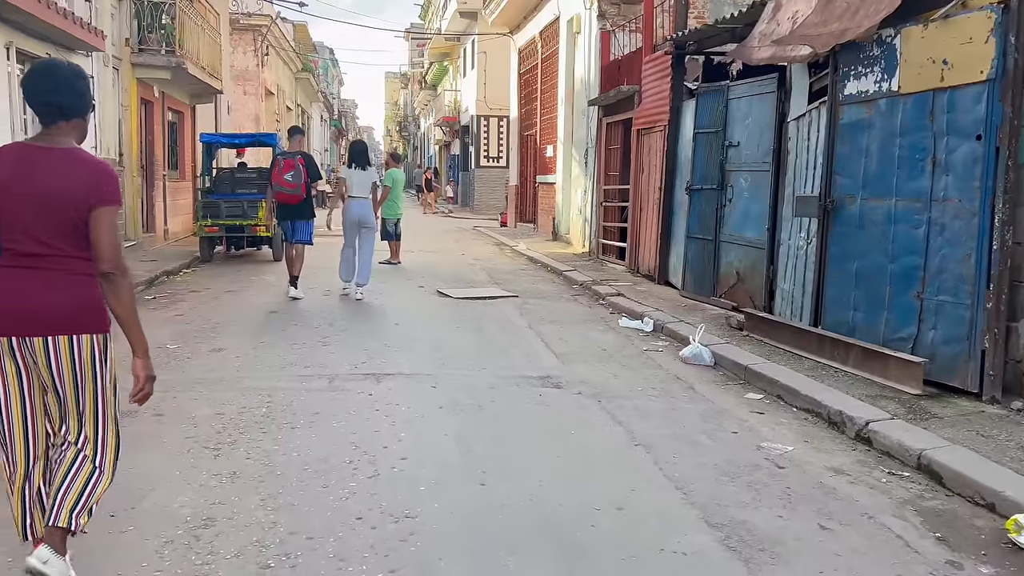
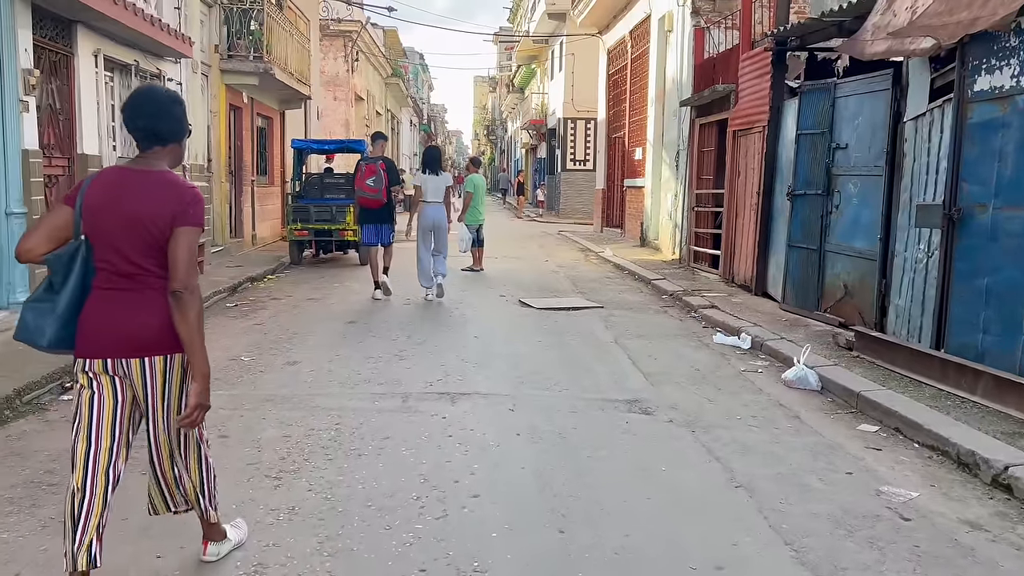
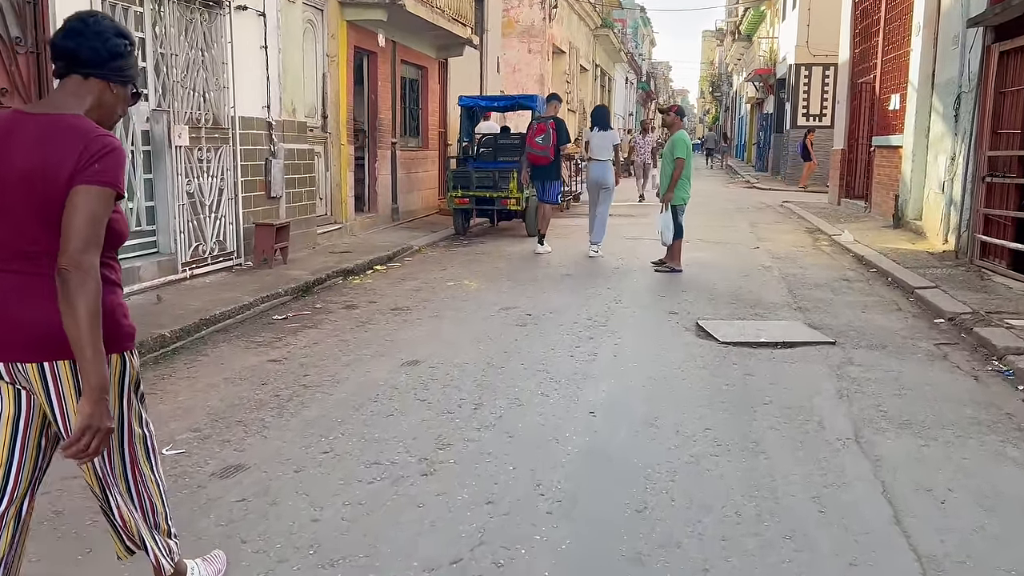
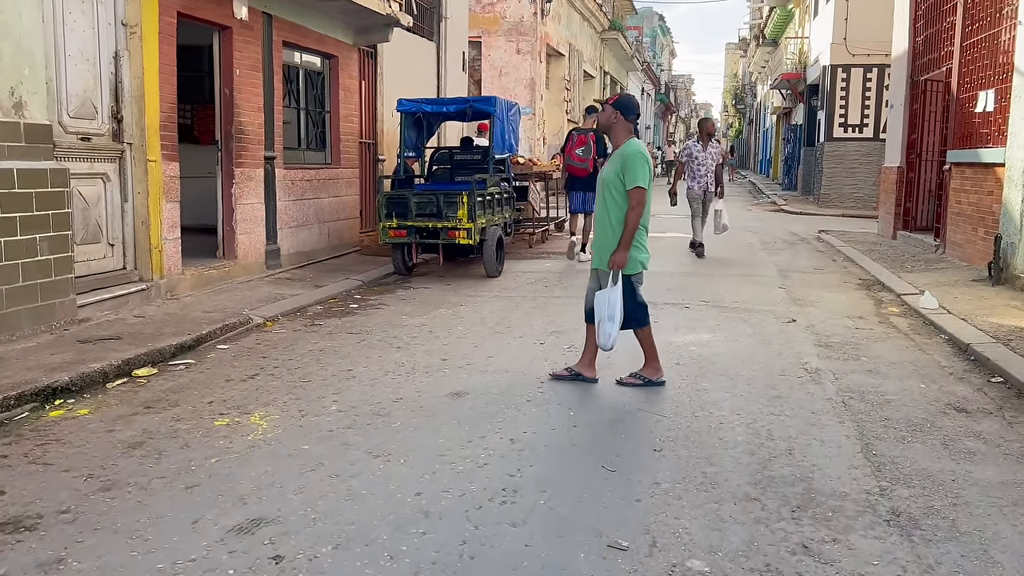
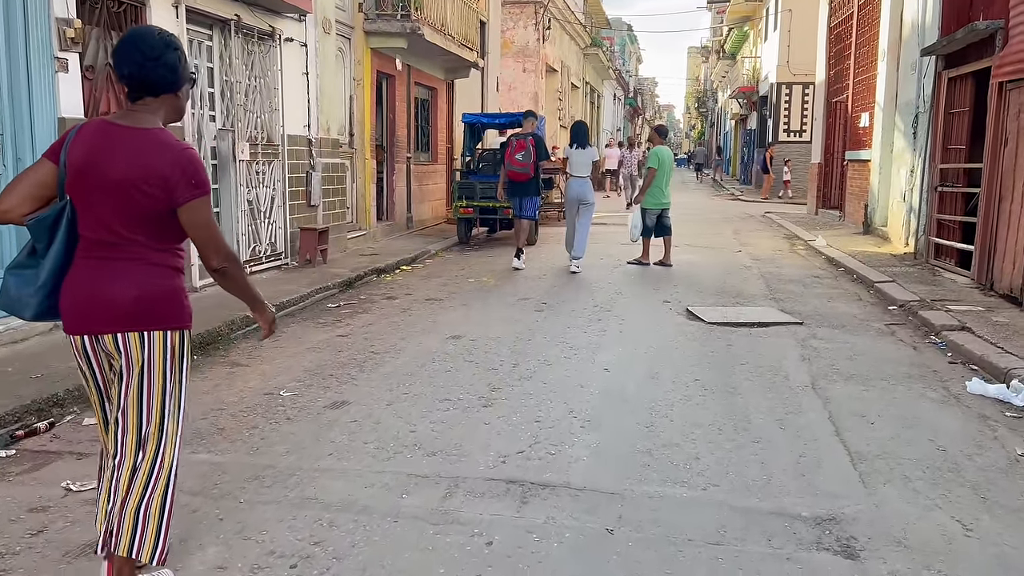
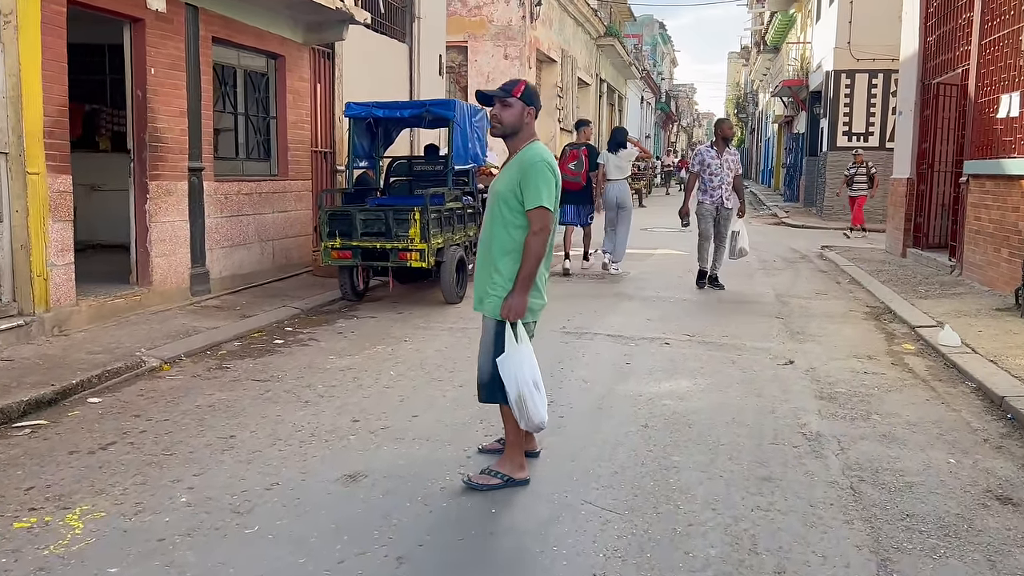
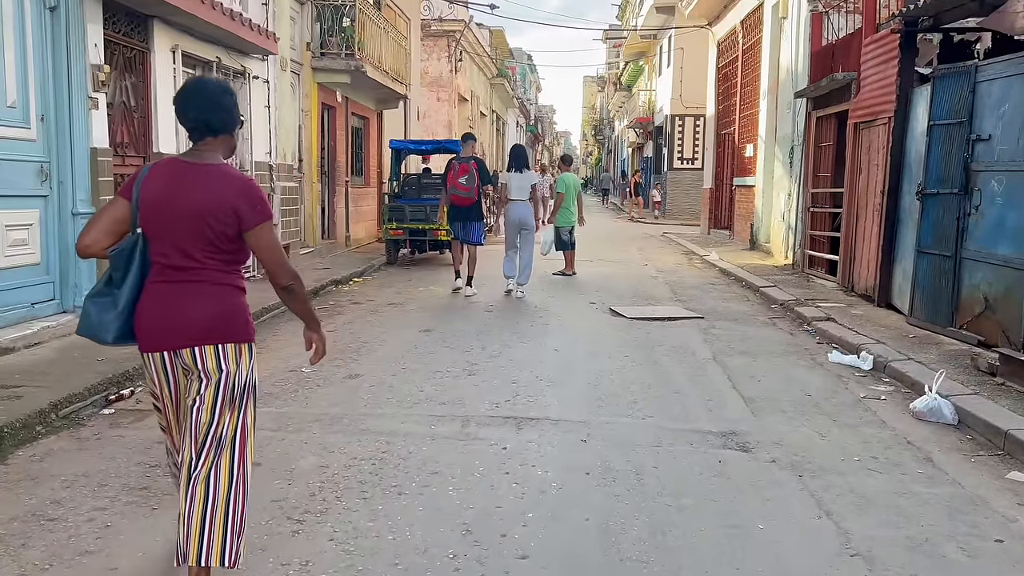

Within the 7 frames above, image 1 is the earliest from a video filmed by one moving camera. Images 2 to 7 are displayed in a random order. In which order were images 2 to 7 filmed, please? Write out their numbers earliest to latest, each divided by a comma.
2, 7, 5, 3, 4, 6
